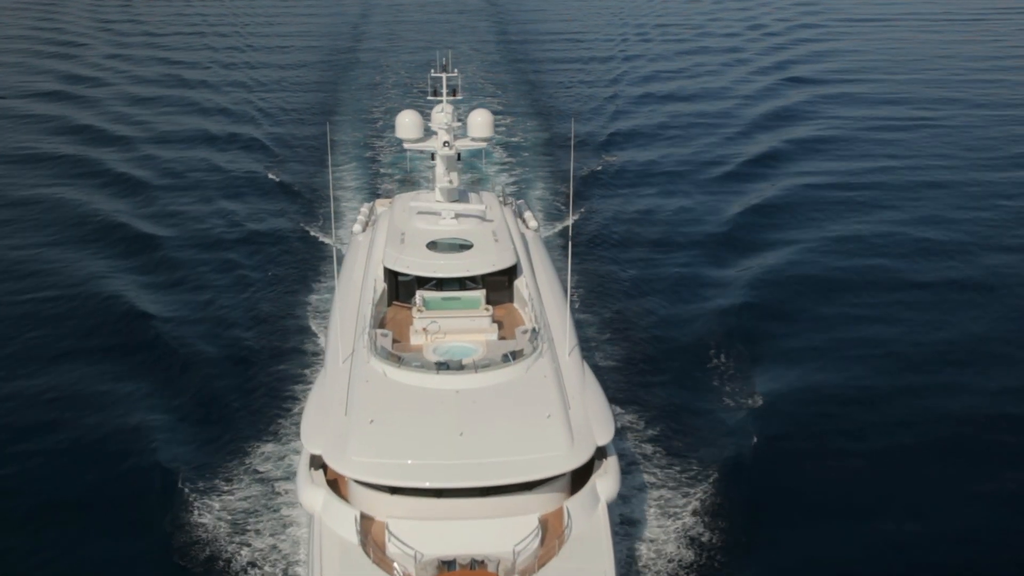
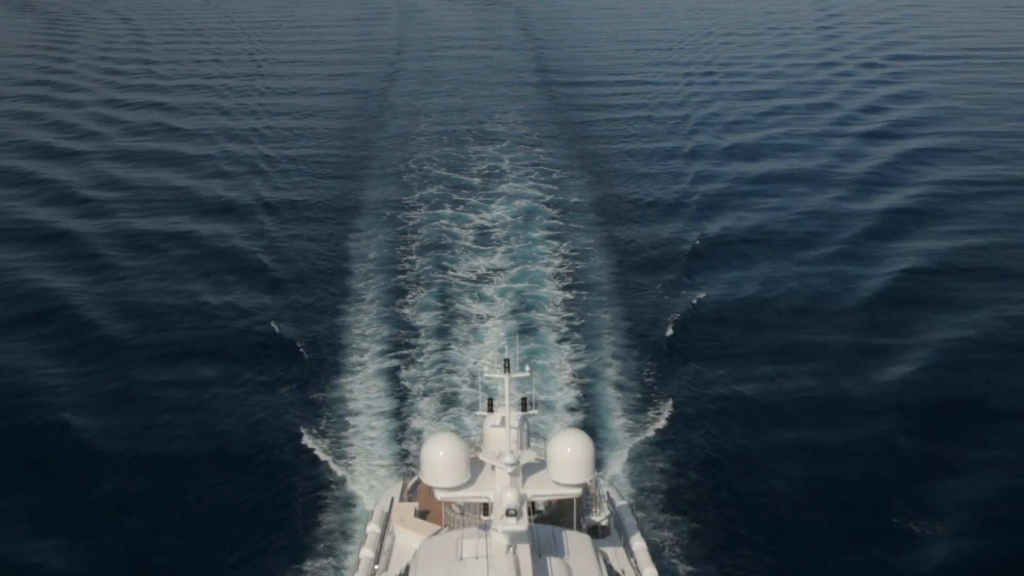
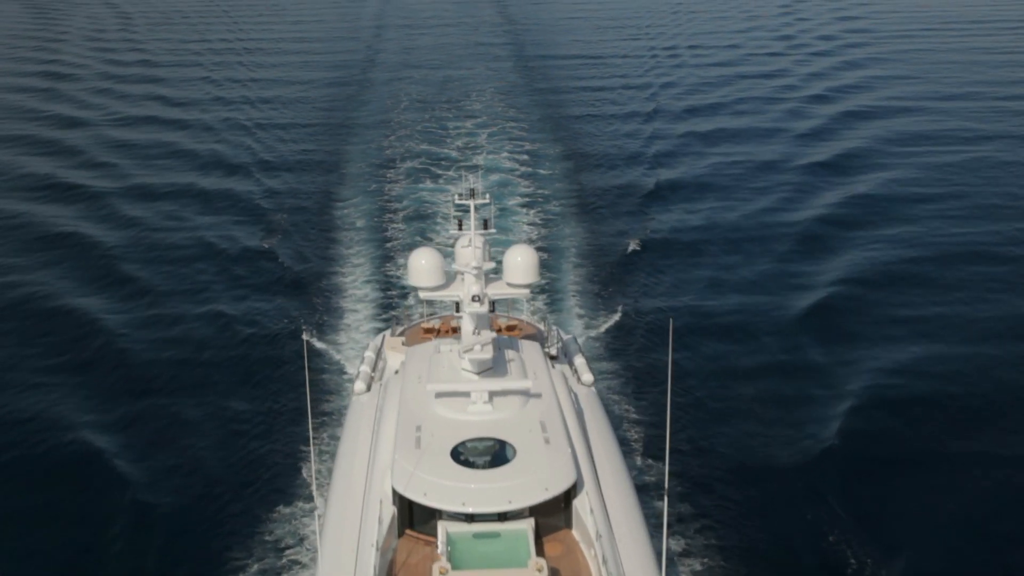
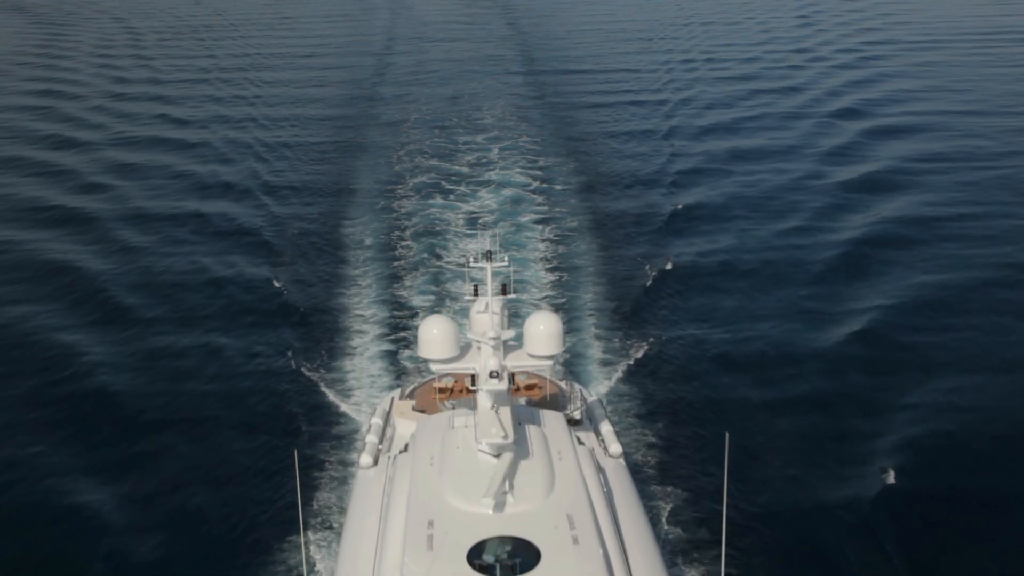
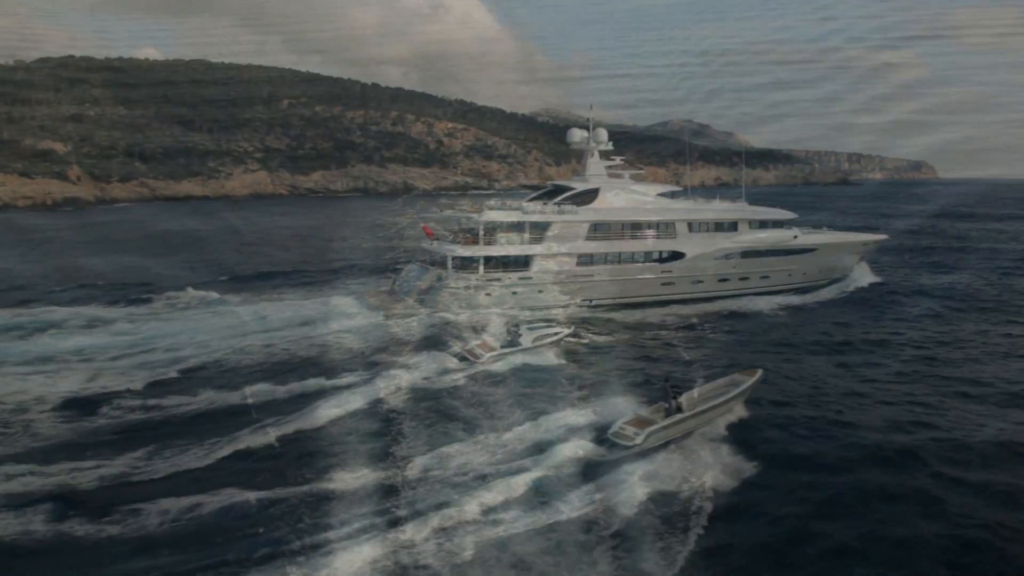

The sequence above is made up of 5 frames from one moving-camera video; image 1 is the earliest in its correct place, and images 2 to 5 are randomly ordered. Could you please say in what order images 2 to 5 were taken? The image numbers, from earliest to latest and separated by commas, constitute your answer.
3, 4, 2, 5
